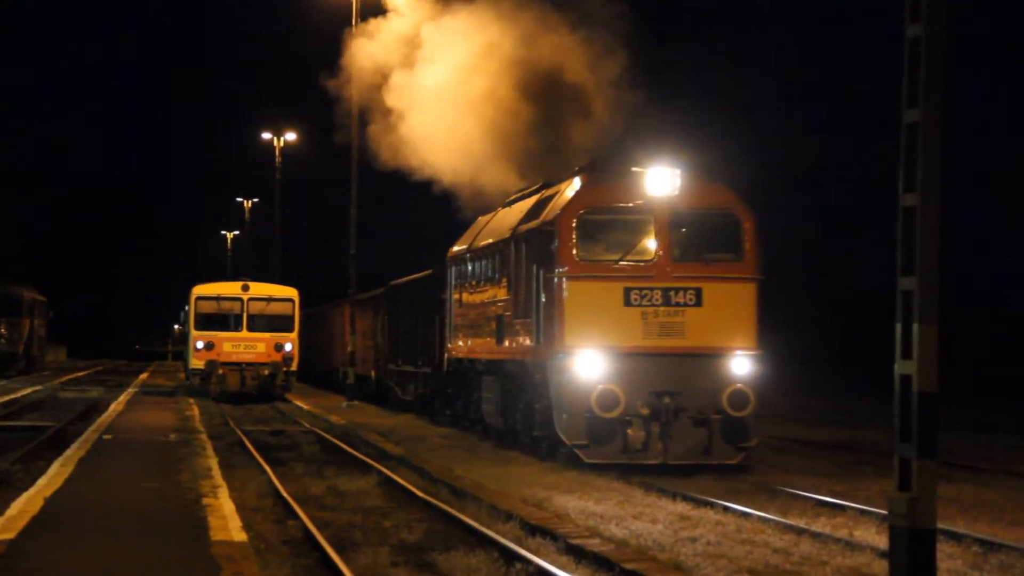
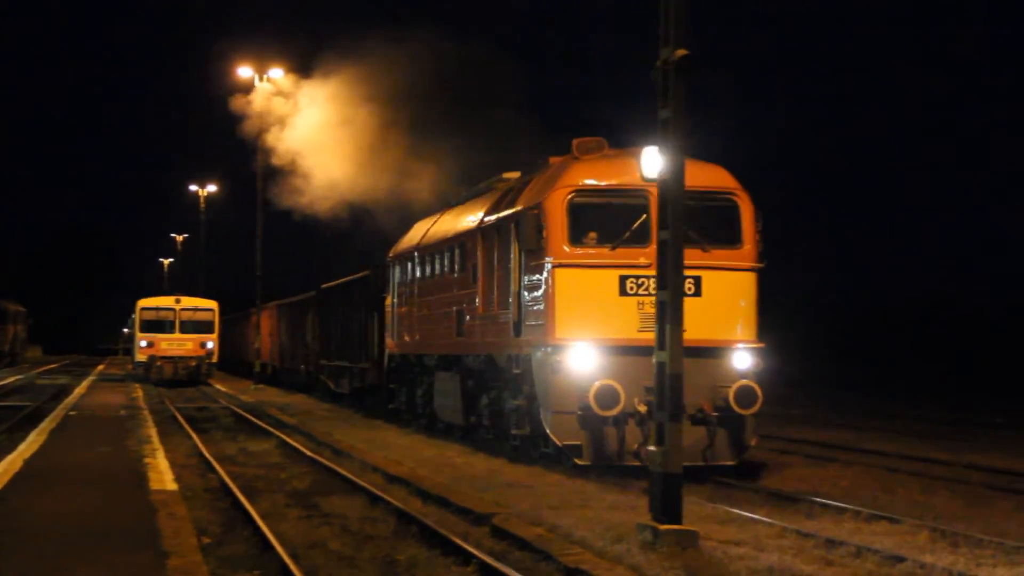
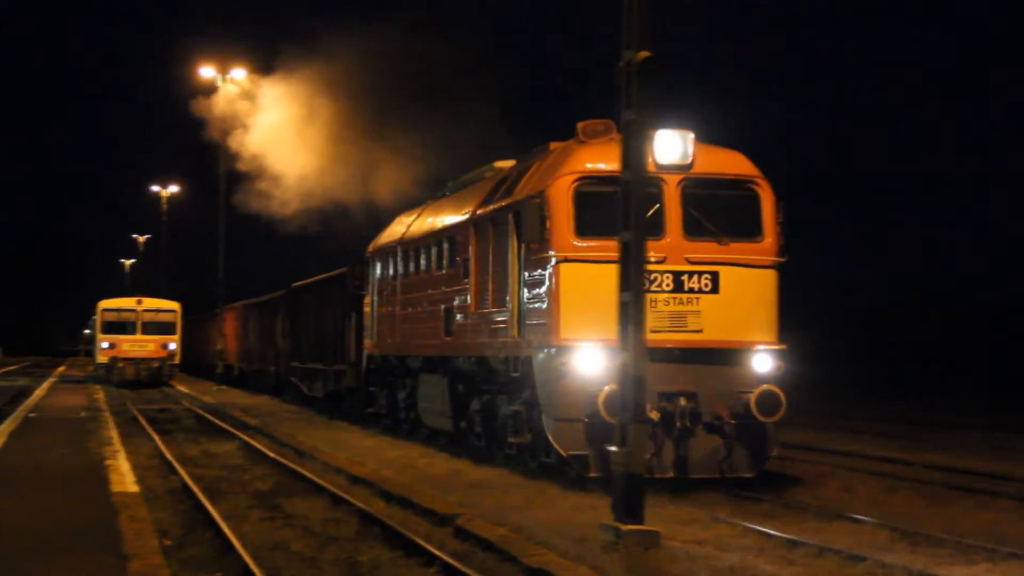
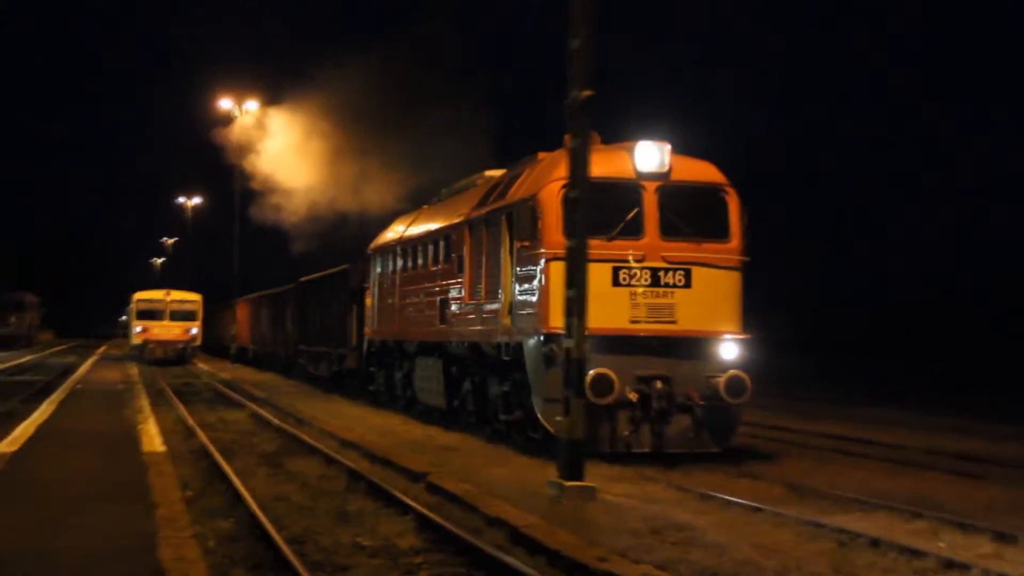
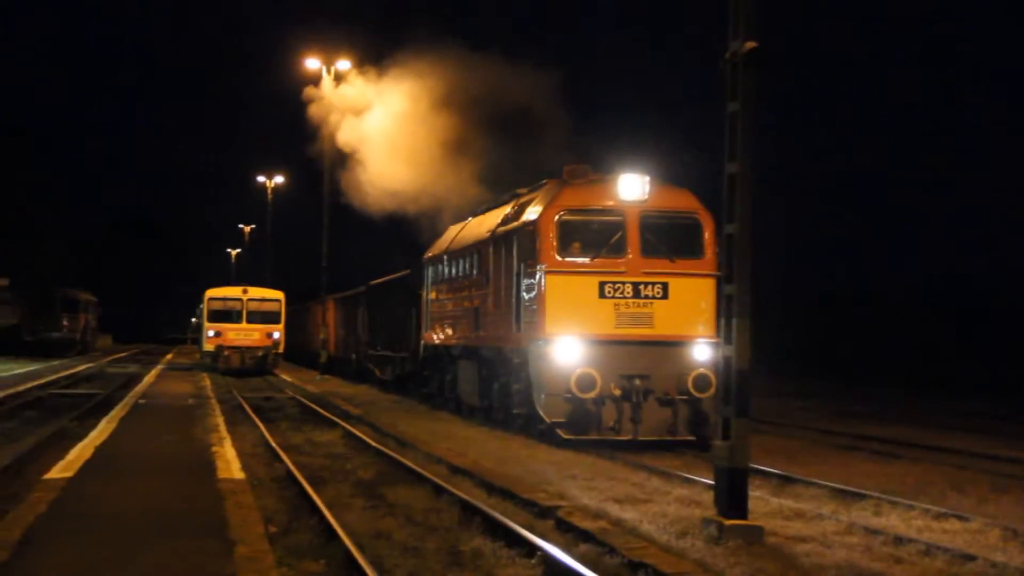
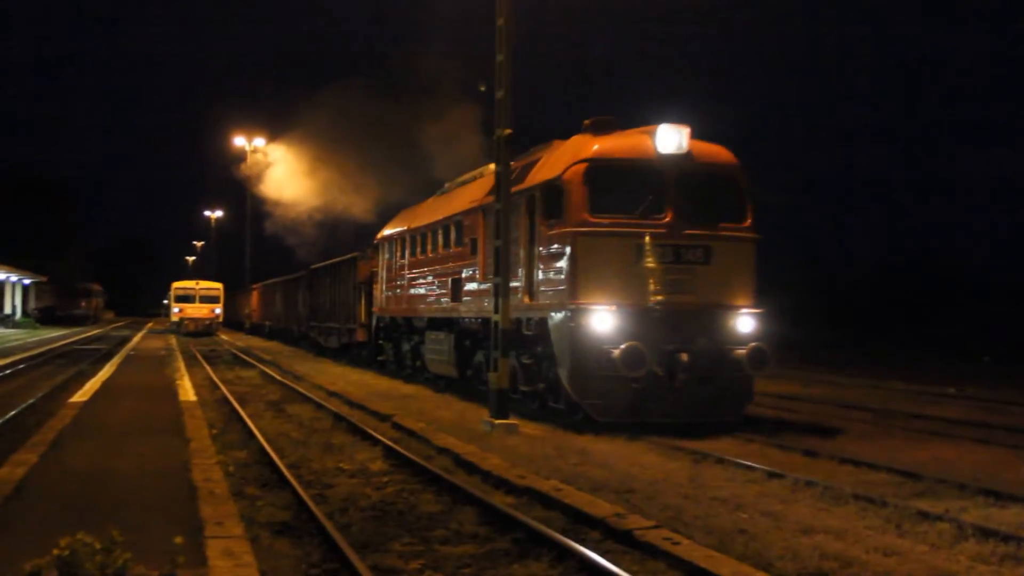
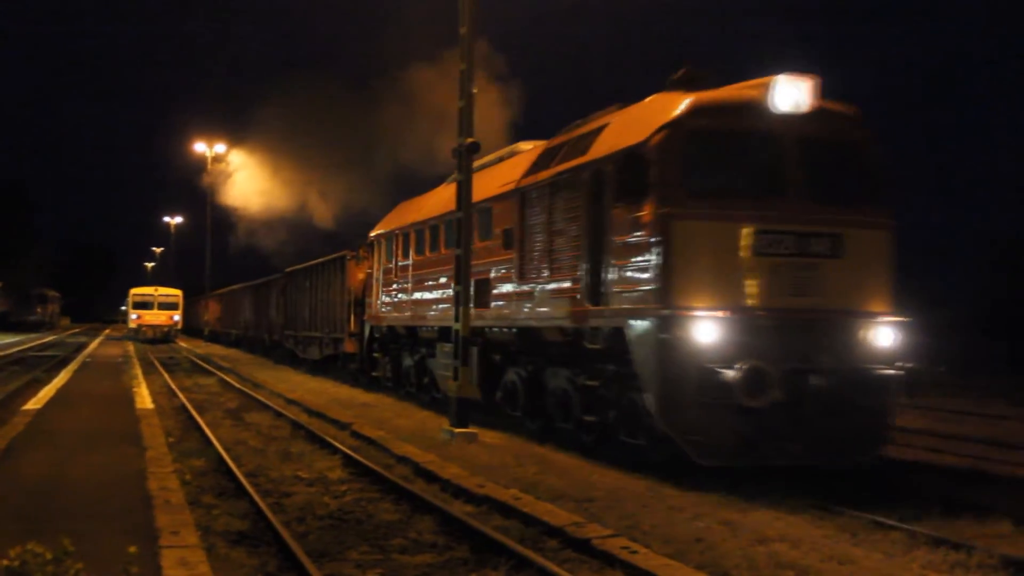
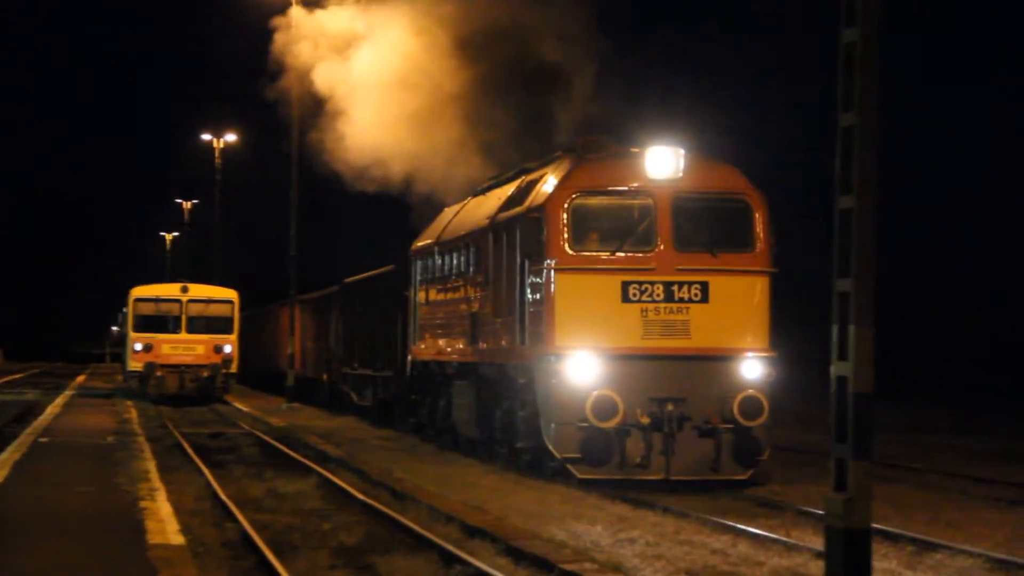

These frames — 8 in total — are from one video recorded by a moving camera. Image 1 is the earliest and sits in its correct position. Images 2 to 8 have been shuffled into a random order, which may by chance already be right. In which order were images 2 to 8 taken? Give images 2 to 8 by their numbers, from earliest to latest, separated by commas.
8, 5, 2, 3, 4, 6, 7
